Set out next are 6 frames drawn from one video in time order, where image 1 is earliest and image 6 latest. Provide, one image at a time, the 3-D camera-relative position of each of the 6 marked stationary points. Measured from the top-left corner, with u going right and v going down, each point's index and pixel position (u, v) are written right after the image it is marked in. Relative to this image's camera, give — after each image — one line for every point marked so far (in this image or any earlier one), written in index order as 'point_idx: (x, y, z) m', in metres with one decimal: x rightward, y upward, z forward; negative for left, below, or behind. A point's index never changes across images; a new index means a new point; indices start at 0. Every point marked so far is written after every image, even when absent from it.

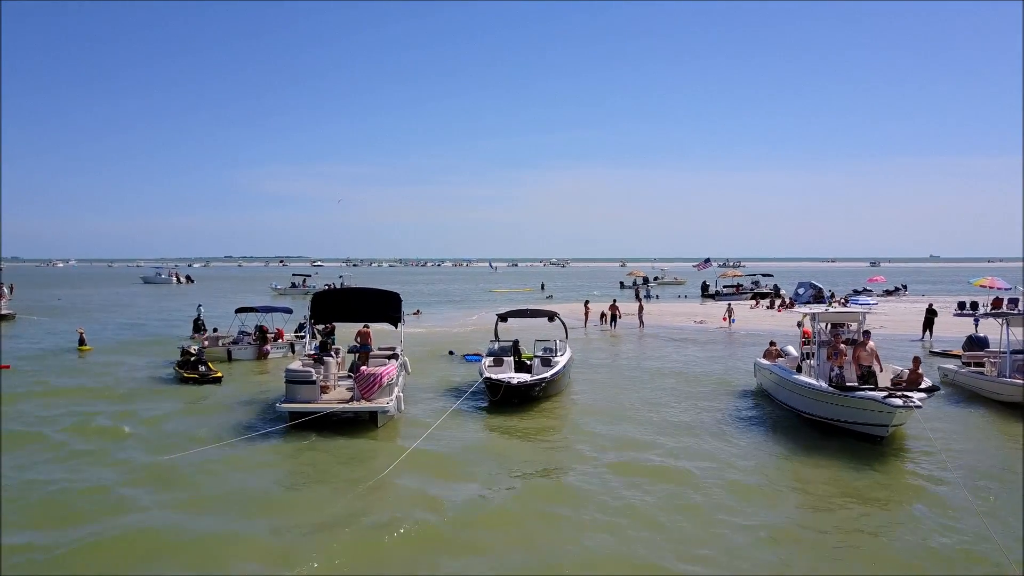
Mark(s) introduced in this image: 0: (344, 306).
0: (-4.4, -0.6, +15.4) m
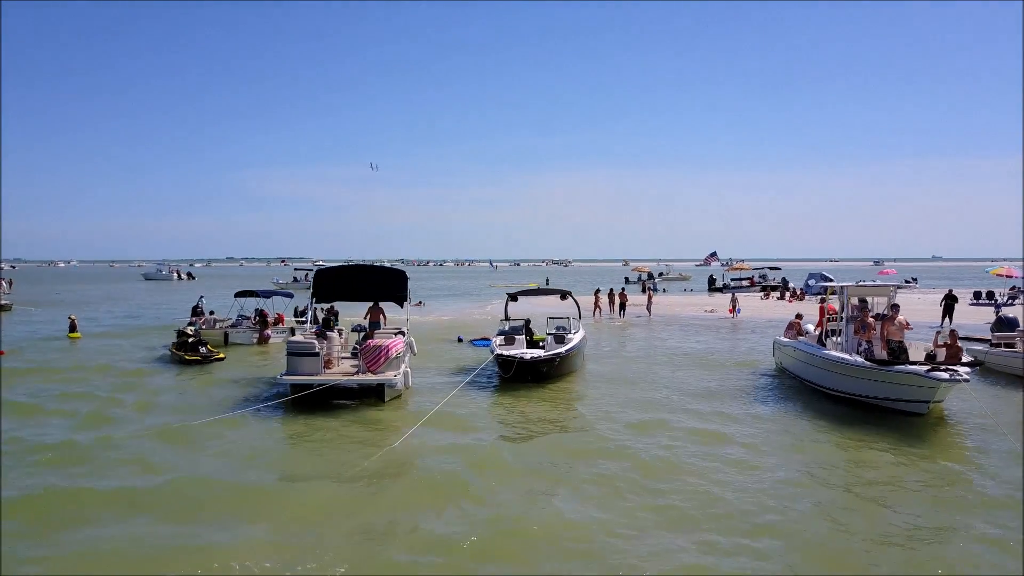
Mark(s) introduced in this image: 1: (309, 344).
0: (-4.1, 0.0, +14.7) m
1: (-4.2, -1.2, +12.6) m
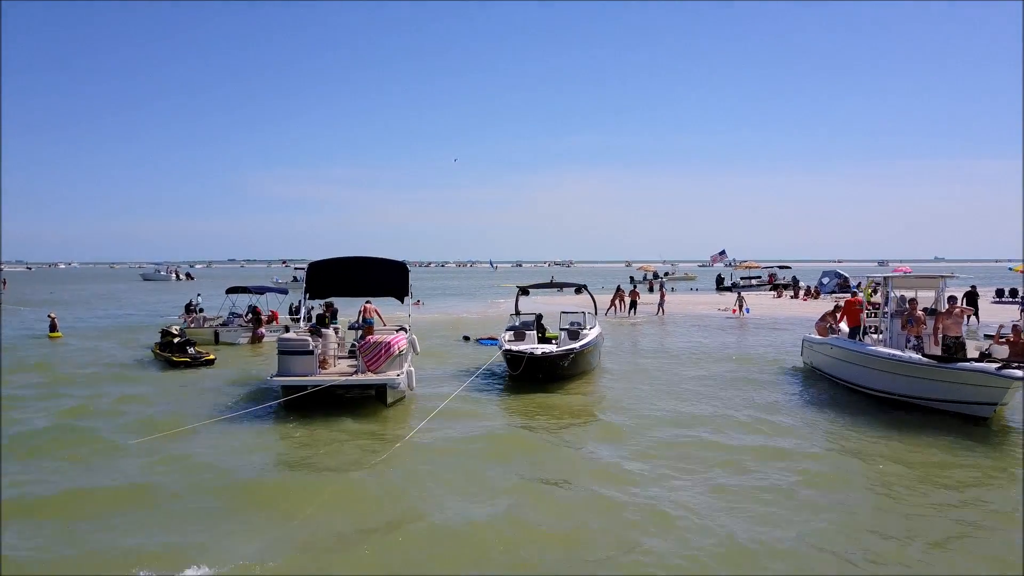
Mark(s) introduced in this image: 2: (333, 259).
0: (-3.8, +0.2, +13.6) m
1: (-4.0, -1.0, +11.5) m
2: (-3.9, +0.6, +13.4) m
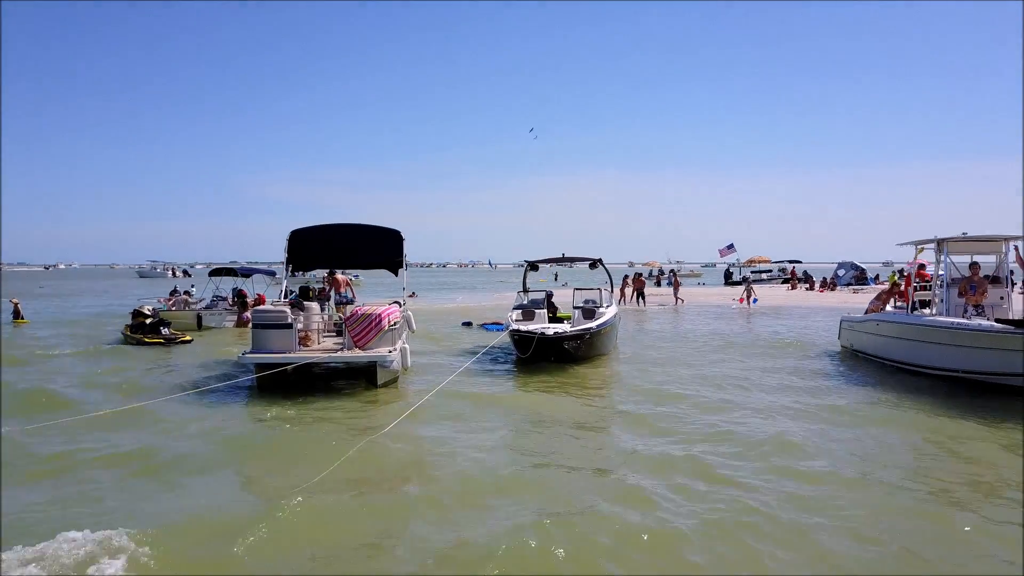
0: (-3.7, +0.8, +12.1) m
1: (-3.8, -0.4, +10.0) m
2: (-3.7, +1.1, +11.9) m
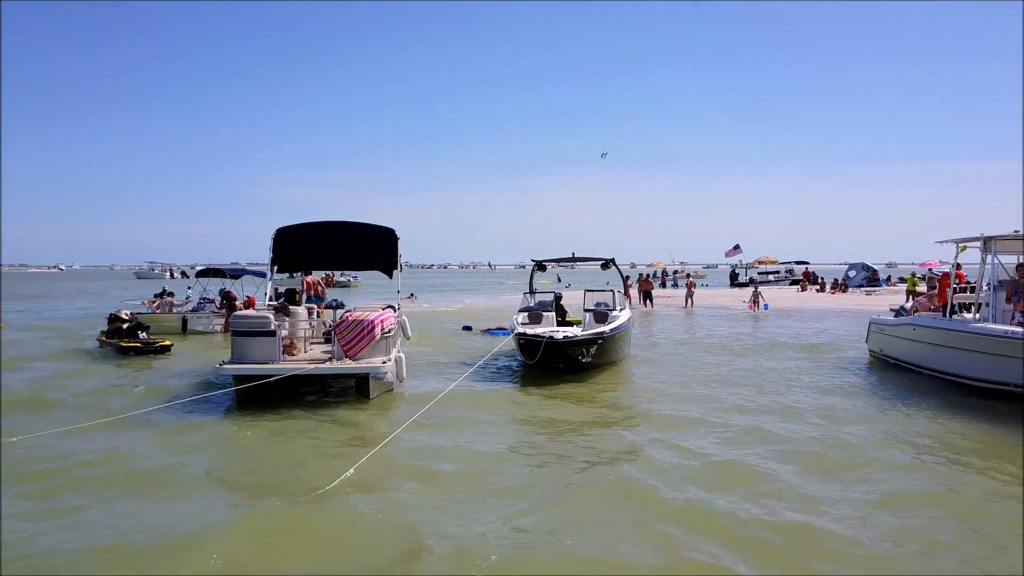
0: (-3.6, +0.7, +11.1) m
1: (-3.7, -0.5, +9.0) m
2: (-3.6, +1.1, +10.9) m
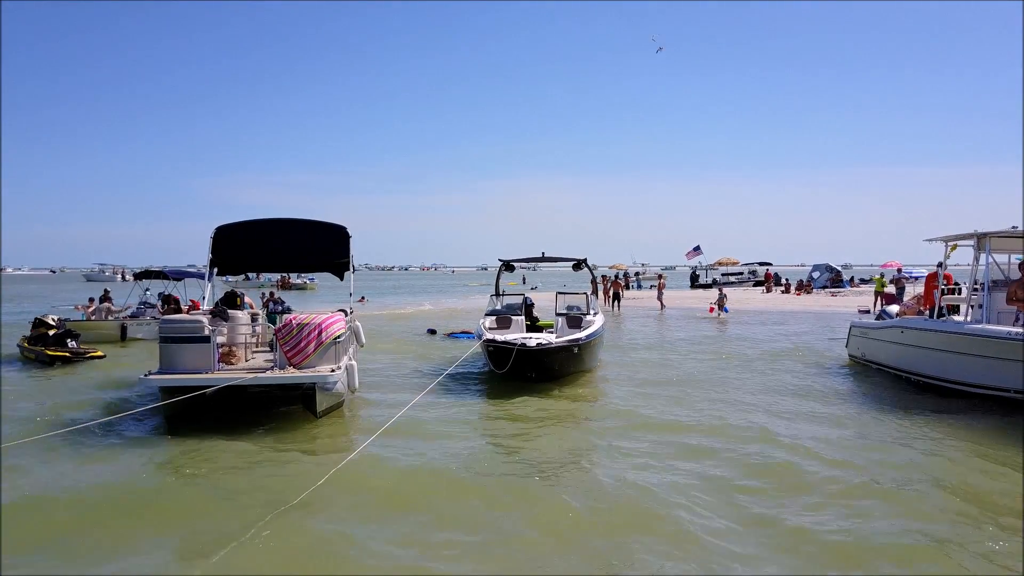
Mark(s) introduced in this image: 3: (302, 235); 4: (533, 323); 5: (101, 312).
0: (-4.1, +0.7, +10.1) m
1: (-4.1, -0.5, +8.0) m
2: (-4.2, +1.1, +9.9) m
3: (-3.5, +0.9, +10.0) m
4: (+0.4, -0.7, +12.5) m
5: (-11.2, -0.6, +16.6) m
